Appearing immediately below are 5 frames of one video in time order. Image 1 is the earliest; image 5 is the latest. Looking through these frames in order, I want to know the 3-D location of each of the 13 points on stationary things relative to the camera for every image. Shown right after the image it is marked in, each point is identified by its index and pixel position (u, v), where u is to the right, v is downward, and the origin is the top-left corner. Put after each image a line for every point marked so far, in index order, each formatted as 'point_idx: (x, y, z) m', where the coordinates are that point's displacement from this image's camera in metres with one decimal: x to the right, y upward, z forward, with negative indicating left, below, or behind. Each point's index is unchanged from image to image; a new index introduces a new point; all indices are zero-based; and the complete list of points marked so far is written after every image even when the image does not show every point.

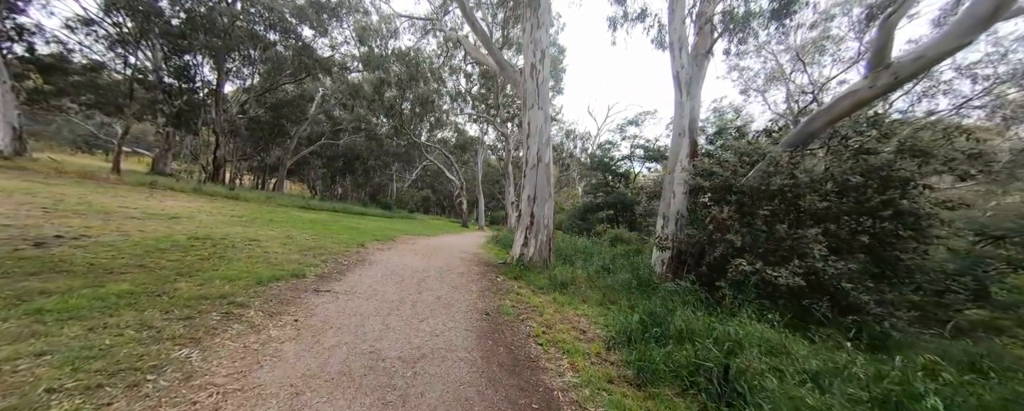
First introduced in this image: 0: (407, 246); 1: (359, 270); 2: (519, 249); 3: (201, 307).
0: (-3.8, -1.5, +11.1) m
1: (-3.1, -1.3, +6.2) m
2: (+0.2, -1.1, +7.9) m
3: (-3.4, -1.1, +3.3) m
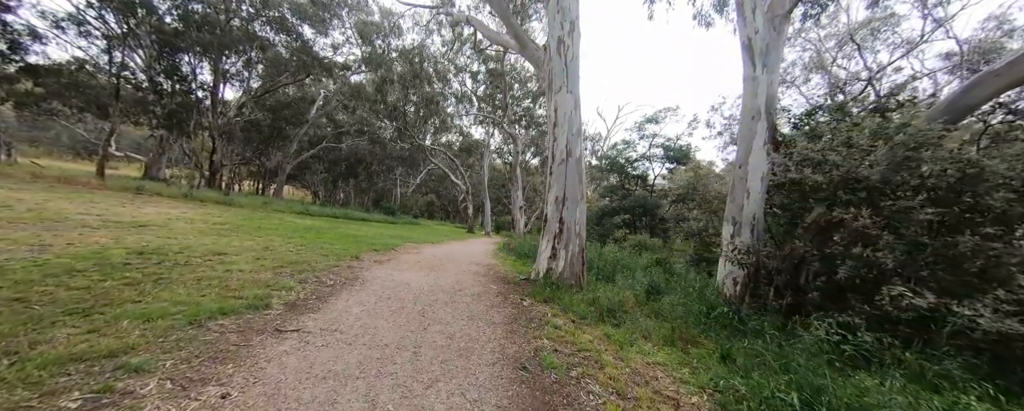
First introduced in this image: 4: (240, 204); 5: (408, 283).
0: (-3.2, -1.6, +9.7) m
1: (-2.6, -1.4, +4.8) m
2: (+0.7, -1.2, +6.4) m
3: (-3.0, -1.2, +2.0) m
4: (-17.2, +0.1, +19.3) m
5: (-2.0, -1.5, +5.8) m
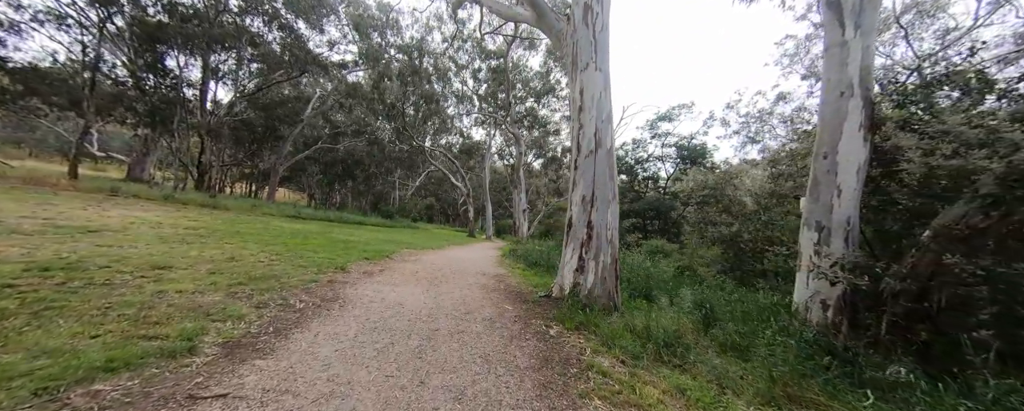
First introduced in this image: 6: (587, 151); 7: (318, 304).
0: (-2.9, -1.7, +8.5) m
1: (-2.3, -1.4, +3.6) m
2: (+1.0, -1.2, +5.3) m
3: (-2.7, -1.1, +0.8) m
4: (-16.9, 0.0, +18.1) m
5: (-1.7, -1.5, +4.7) m
6: (+1.3, +1.0, +5.4) m
7: (-2.7, -1.4, +4.2) m
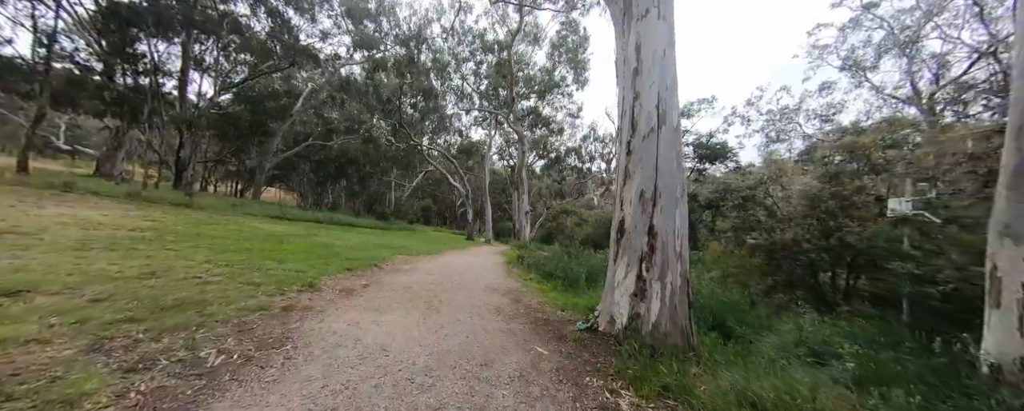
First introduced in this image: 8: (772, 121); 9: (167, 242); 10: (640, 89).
0: (-2.6, -1.7, +7.0) m
1: (-1.9, -1.3, +2.1) m
2: (+1.4, -1.2, +3.7) m
3: (-2.2, -1.0, -0.8) m
4: (-16.7, 0.0, +16.4) m
5: (-1.3, -1.5, +3.1) m
6: (+1.7, +1.0, +3.9) m
7: (-2.3, -1.3, +2.6) m
8: (+14.6, +4.7, +17.1) m
9: (-7.9, -0.8, +7.0) m
10: (+1.7, +1.5, +4.0) m
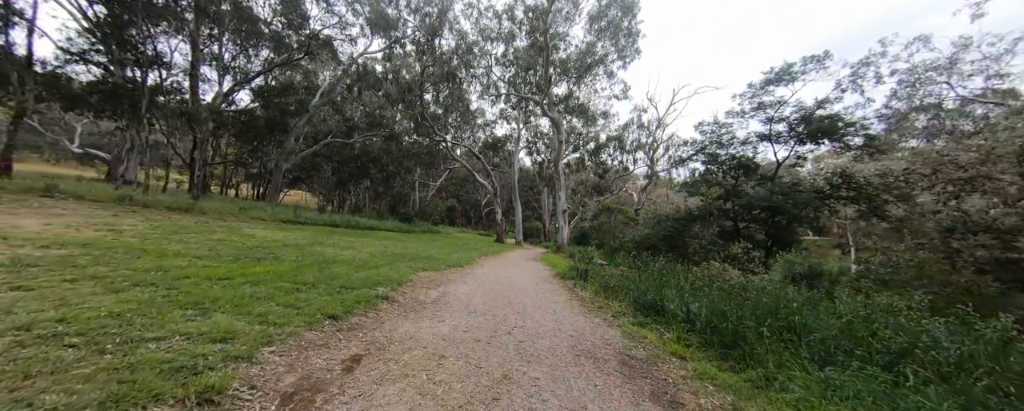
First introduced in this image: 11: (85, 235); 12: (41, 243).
0: (-1.2, -1.6, +4.0) m
1: (-0.9, -1.3, -0.9) m
2: (+2.5, -1.1, +0.5) m
3: (-1.5, -1.0, -3.8) m
4: (-14.6, -0.2, +14.4) m
5: (-0.2, -1.4, 0.0) m
6: (+2.8, +1.1, +0.6) m
7: (-1.2, -1.3, -0.4) m
8: (+16.6, +5.2, +12.7) m
9: (-6.5, -0.9, +4.4) m
10: (+2.8, +1.6, +0.7) m
11: (-9.8, -0.6, +7.0) m
12: (-8.9, -0.7, +5.8) m
